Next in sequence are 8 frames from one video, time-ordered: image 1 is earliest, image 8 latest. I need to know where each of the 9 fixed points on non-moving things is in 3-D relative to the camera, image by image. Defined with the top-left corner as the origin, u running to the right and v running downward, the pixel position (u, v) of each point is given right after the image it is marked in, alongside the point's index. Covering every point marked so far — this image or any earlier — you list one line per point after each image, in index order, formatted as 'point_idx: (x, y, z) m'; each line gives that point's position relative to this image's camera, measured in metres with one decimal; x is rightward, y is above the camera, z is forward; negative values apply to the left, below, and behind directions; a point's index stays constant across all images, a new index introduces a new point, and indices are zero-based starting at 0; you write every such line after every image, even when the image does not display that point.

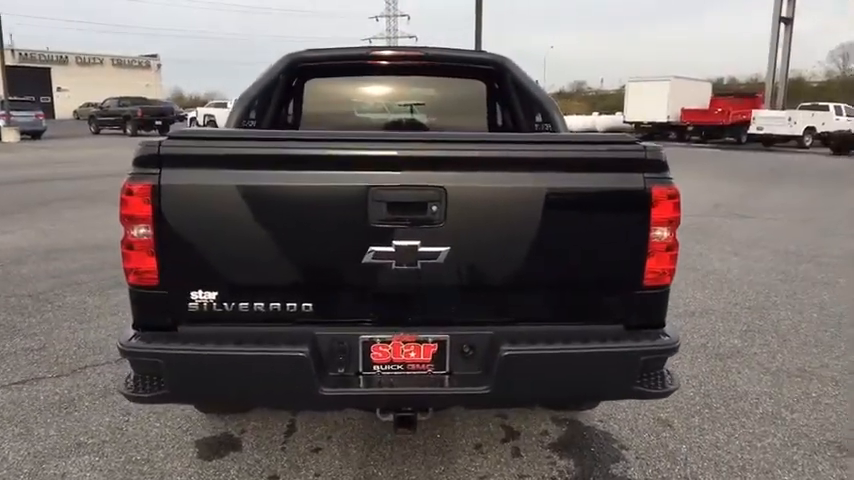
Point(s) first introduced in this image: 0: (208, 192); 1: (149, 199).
0: (-0.8, +0.2, +2.2) m
1: (-1.0, +0.1, +2.2) m
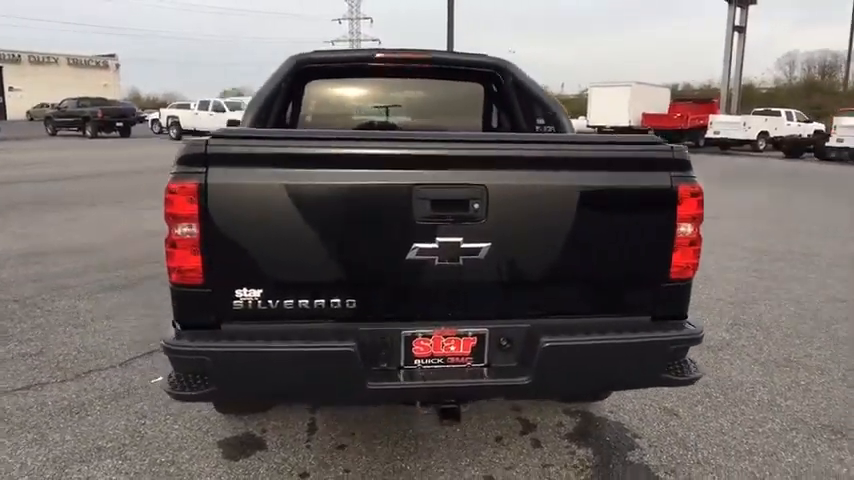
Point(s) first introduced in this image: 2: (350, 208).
0: (-0.6, +0.2, +2.3) m
1: (-0.8, +0.1, +2.2) m
2: (-0.3, +0.1, +2.3) m
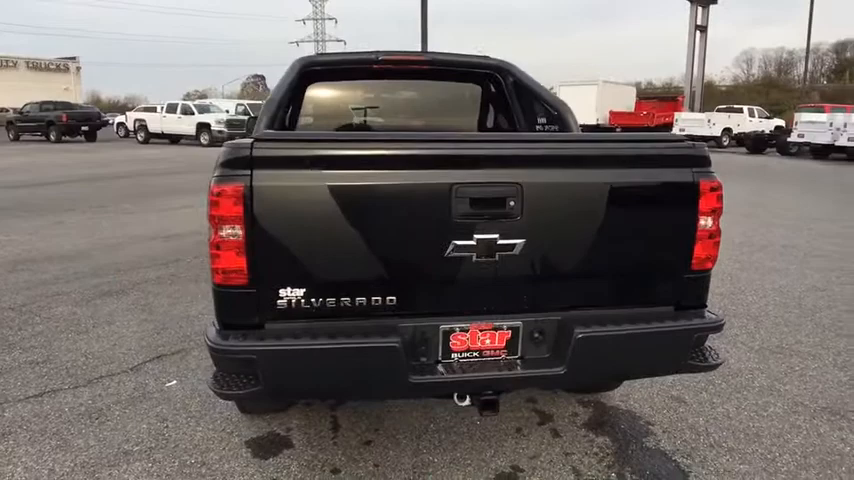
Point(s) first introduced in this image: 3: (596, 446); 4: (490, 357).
0: (-0.5, +0.2, +2.3) m
1: (-0.7, +0.1, +2.3) m
2: (-0.1, +0.1, +2.4) m
3: (+0.8, -1.0, +3.2) m
4: (+0.2, -0.5, +2.5) m
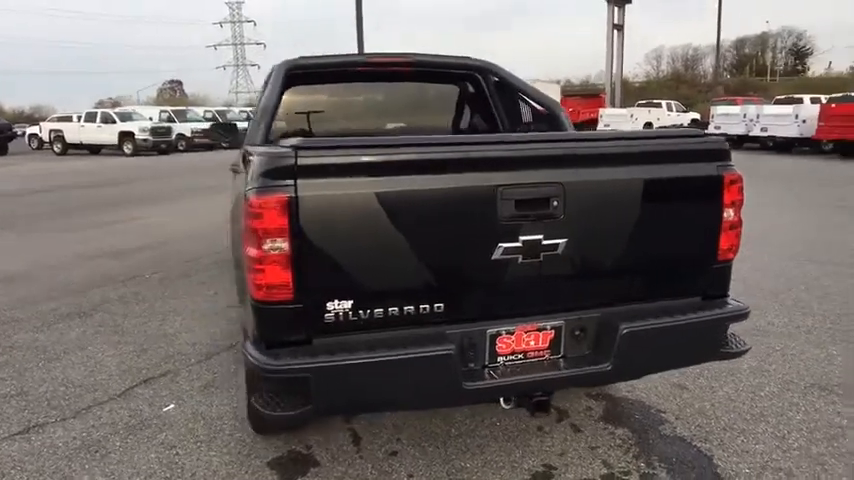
0: (-0.3, +0.1, +2.2) m
1: (-0.5, +0.1, +2.2) m
2: (0.0, +0.1, +2.3) m
3: (+1.0, -1.0, +3.2) m
4: (+0.4, -0.5, +2.5) m
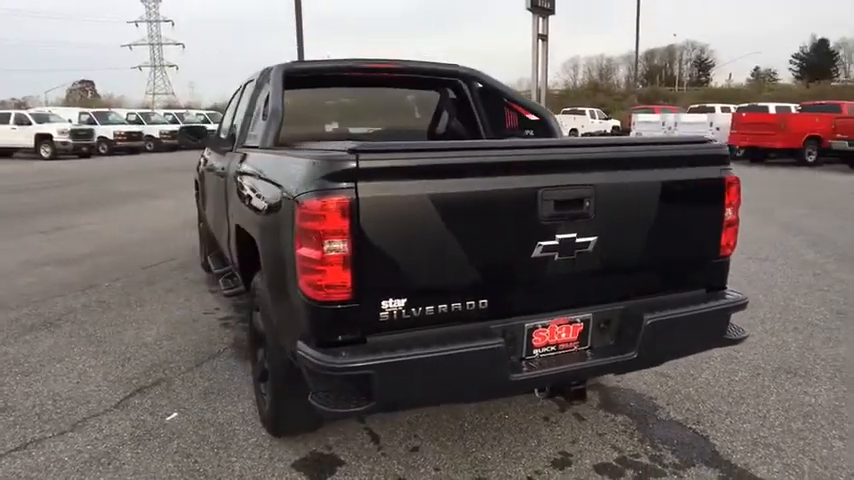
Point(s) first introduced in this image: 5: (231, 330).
0: (-0.1, +0.1, +2.3) m
1: (-0.3, +0.1, +2.2) m
2: (+0.2, +0.1, +2.4) m
3: (+1.0, -1.0, +3.4) m
4: (+0.6, -0.5, +2.7) m
5: (-1.5, -0.7, +4.9) m
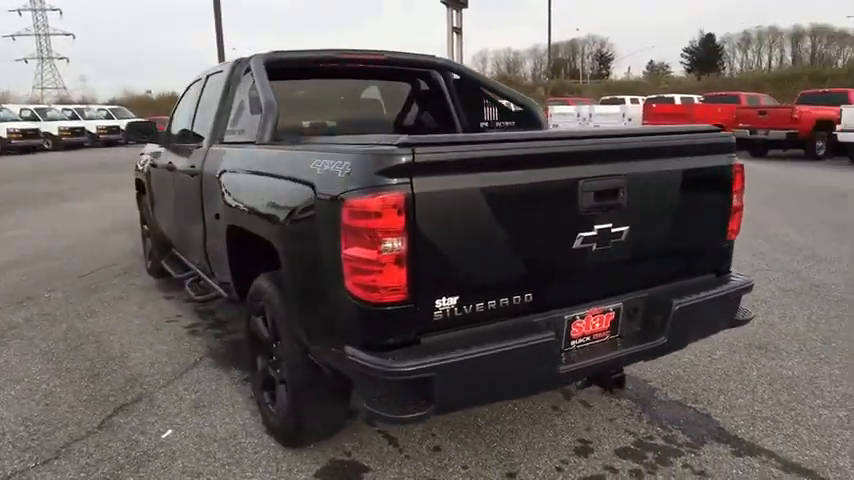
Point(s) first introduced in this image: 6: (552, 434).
0: (+0.1, +0.1, +2.2) m
1: (-0.1, +0.1, +2.1) m
2: (+0.4, +0.1, +2.4) m
3: (+1.1, -0.9, +3.5) m
4: (+0.7, -0.4, +2.7) m
5: (-1.6, -0.7, +4.7) m
6: (+0.6, -1.0, +3.3) m
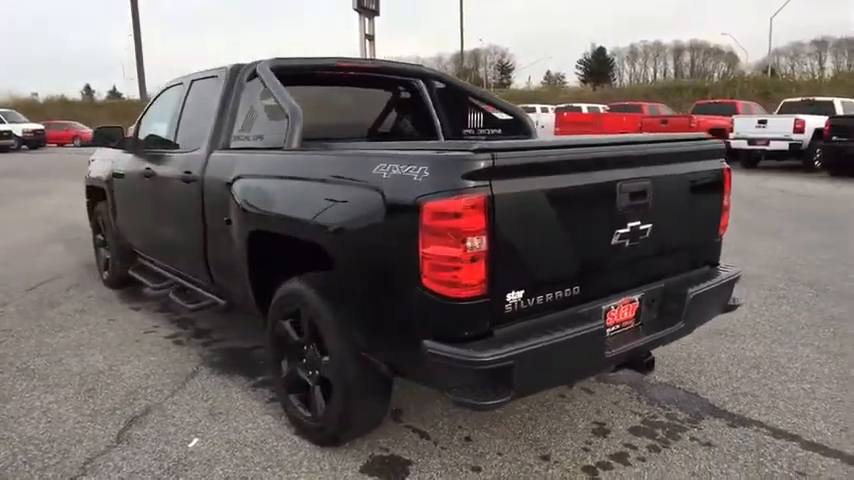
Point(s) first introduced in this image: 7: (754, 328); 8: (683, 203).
0: (+0.4, +0.2, +2.4) m
1: (+0.2, +0.1, +2.3) m
2: (+0.6, +0.1, +2.6) m
3: (+1.2, -0.9, +3.8) m
4: (+0.9, -0.4, +3.0) m
5: (-1.7, -0.8, +4.6) m
6: (+0.8, -1.0, +3.5) m
7: (+2.5, -0.7, +5.0) m
8: (+1.2, +0.2, +3.1) m
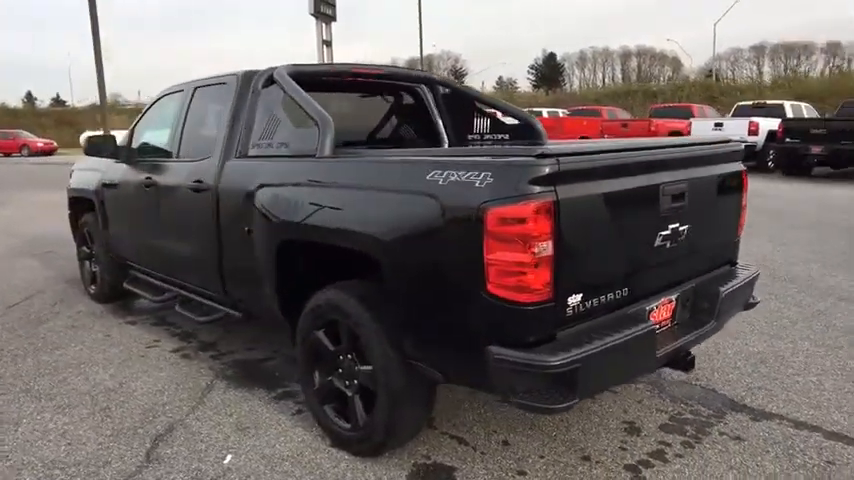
0: (+0.6, +0.1, +2.4) m
1: (+0.4, +0.1, +2.3) m
2: (+0.8, +0.1, +2.7) m
3: (+1.3, -0.9, +3.9) m
4: (+1.1, -0.4, +3.0) m
5: (-1.6, -0.8, +4.4) m
6: (+0.9, -1.0, +3.6) m
7: (+2.6, -0.7, +5.1) m
8: (+1.4, +0.2, +3.2) m
